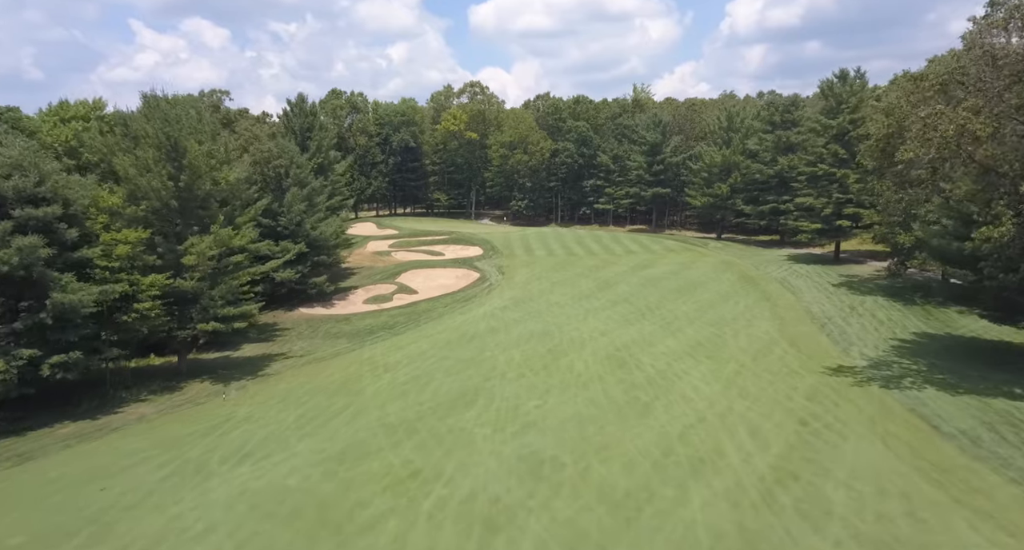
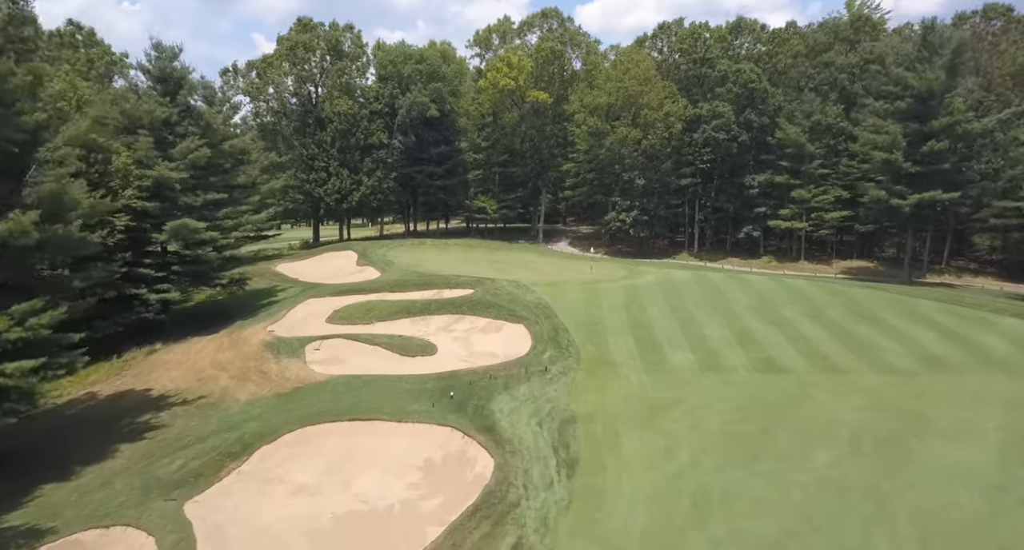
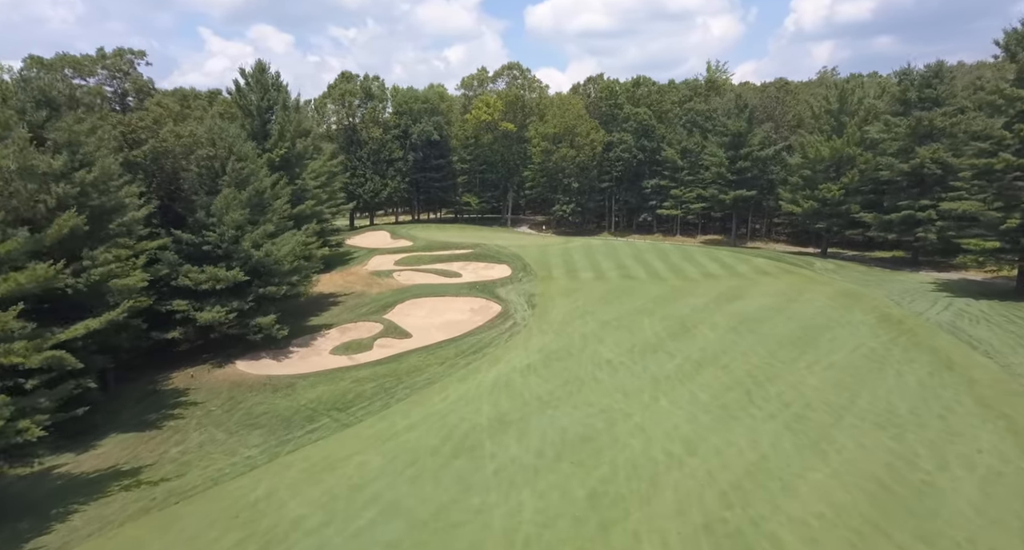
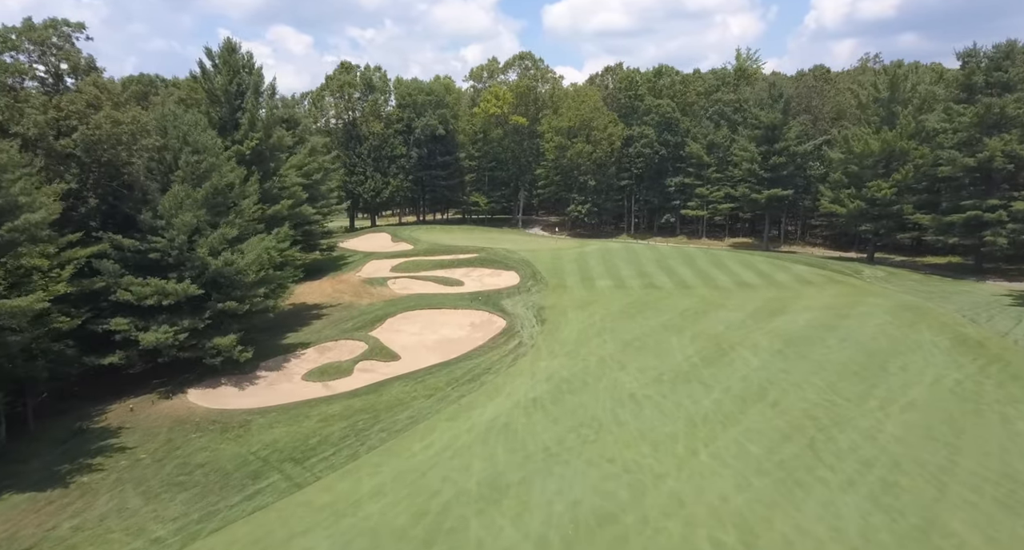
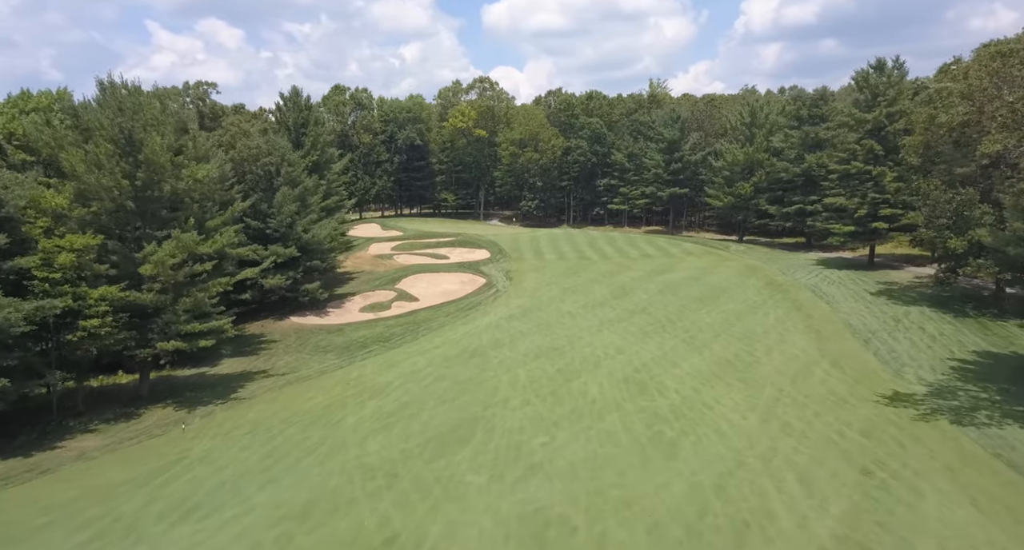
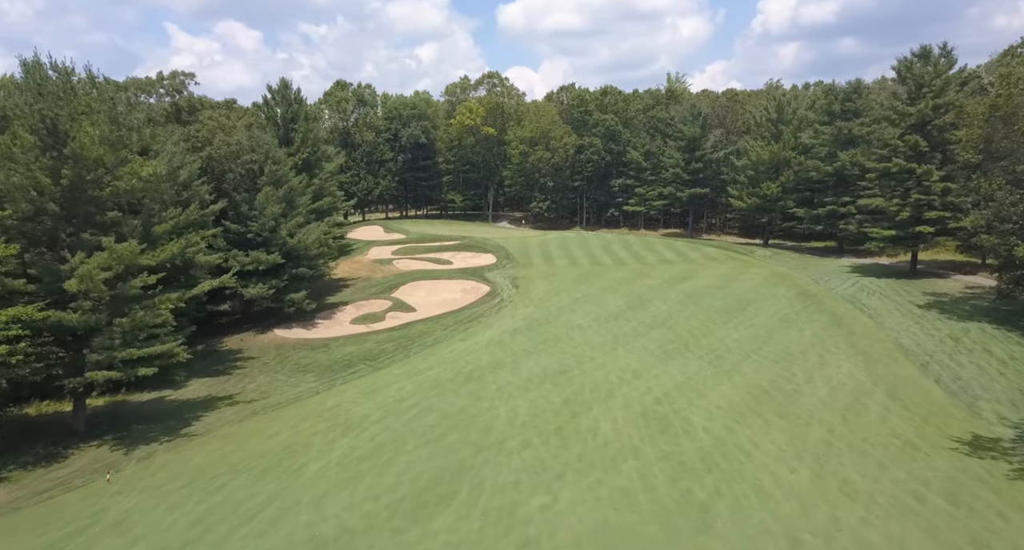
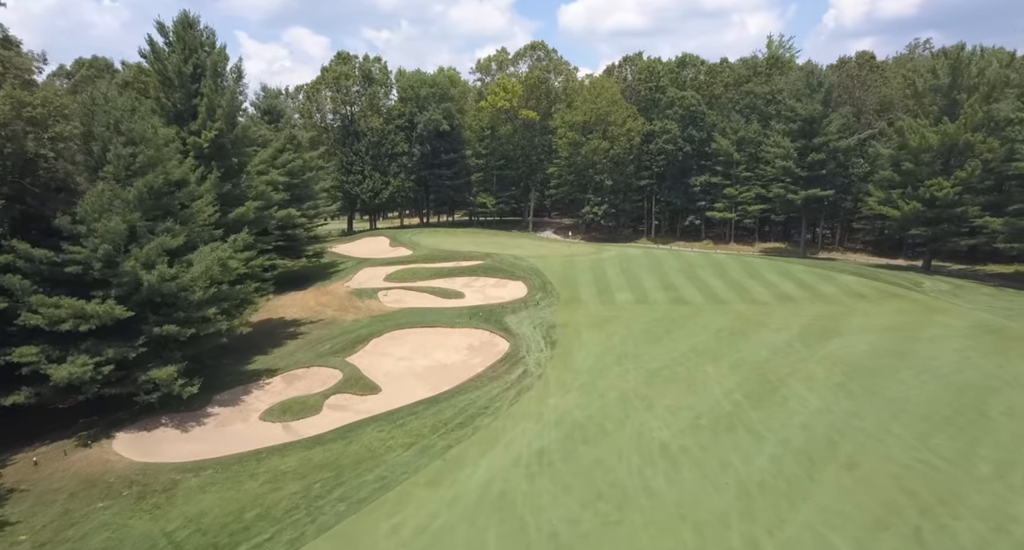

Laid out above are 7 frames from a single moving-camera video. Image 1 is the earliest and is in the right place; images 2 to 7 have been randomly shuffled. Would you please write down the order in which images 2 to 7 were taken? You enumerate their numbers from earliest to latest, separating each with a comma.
5, 6, 3, 4, 7, 2
